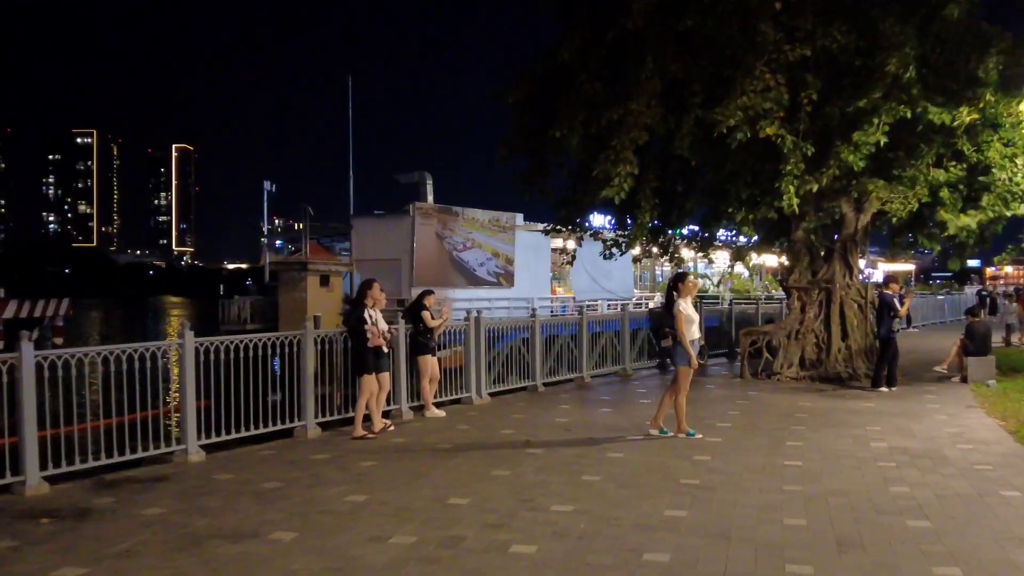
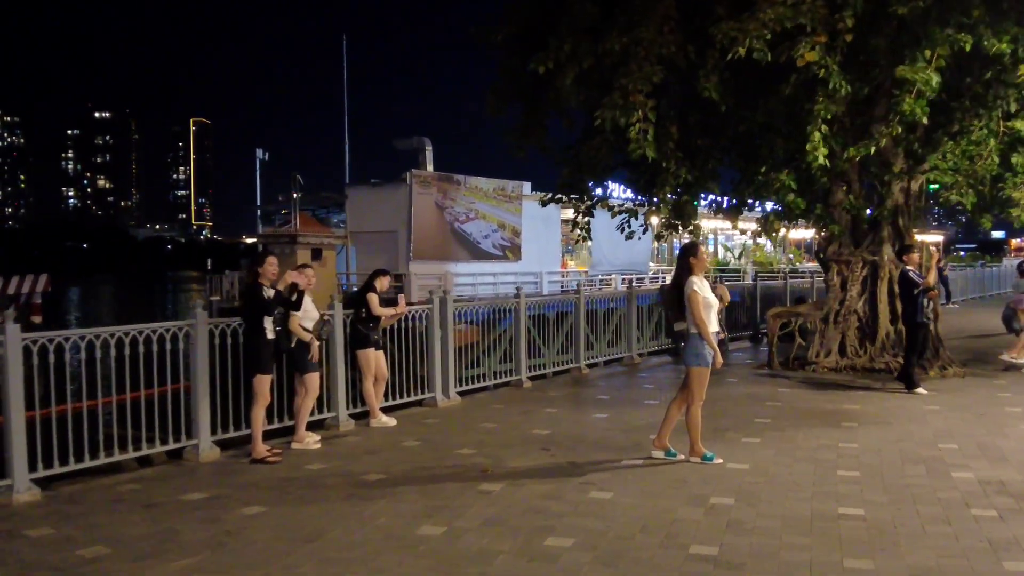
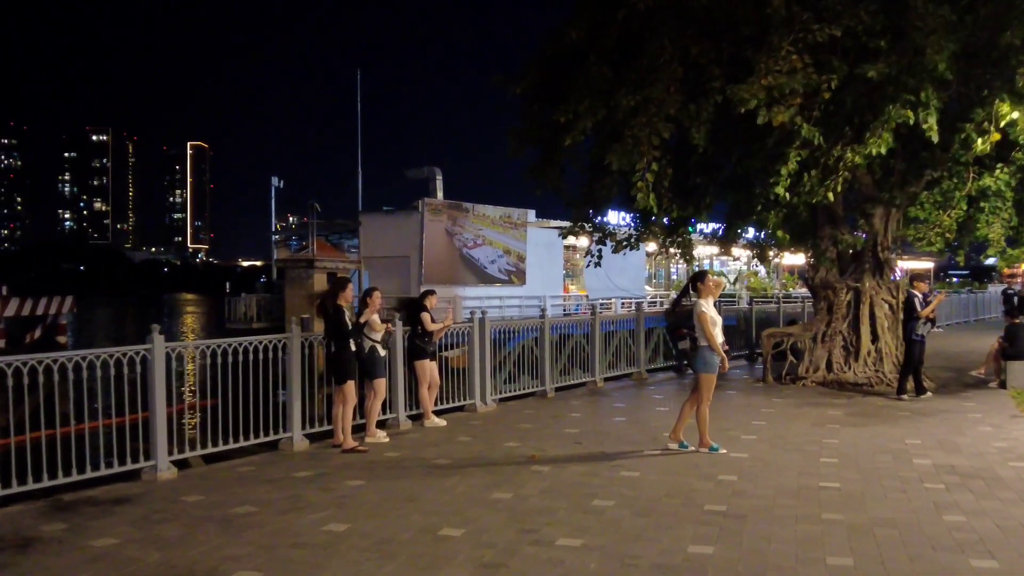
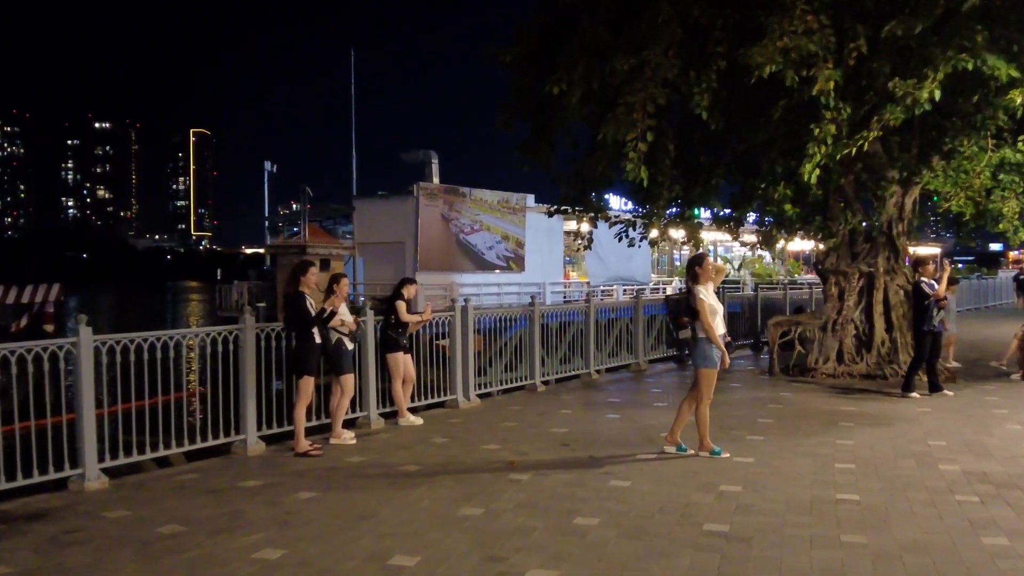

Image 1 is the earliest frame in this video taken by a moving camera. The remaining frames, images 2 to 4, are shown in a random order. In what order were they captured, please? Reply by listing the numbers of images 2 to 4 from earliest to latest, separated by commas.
3, 4, 2
